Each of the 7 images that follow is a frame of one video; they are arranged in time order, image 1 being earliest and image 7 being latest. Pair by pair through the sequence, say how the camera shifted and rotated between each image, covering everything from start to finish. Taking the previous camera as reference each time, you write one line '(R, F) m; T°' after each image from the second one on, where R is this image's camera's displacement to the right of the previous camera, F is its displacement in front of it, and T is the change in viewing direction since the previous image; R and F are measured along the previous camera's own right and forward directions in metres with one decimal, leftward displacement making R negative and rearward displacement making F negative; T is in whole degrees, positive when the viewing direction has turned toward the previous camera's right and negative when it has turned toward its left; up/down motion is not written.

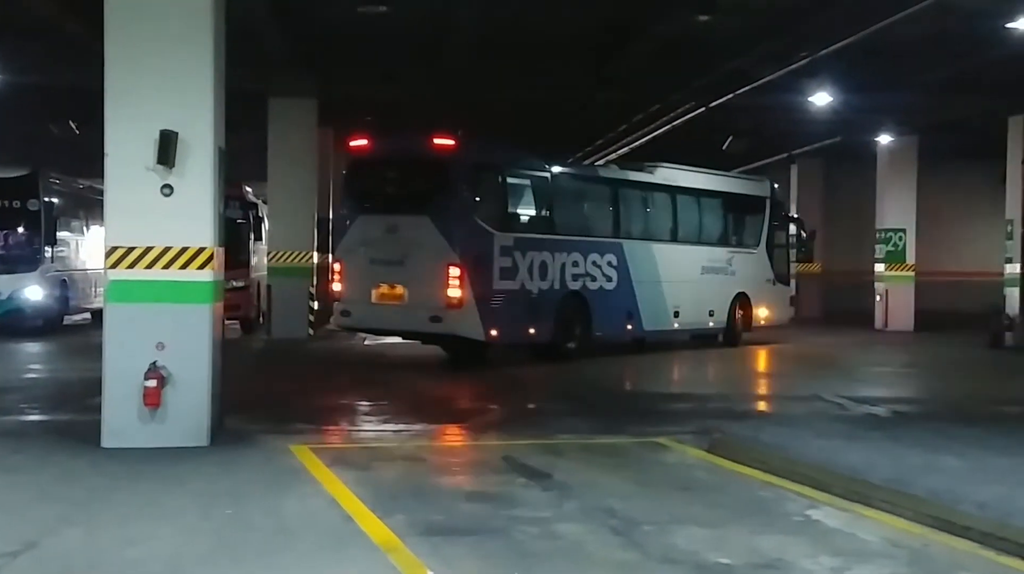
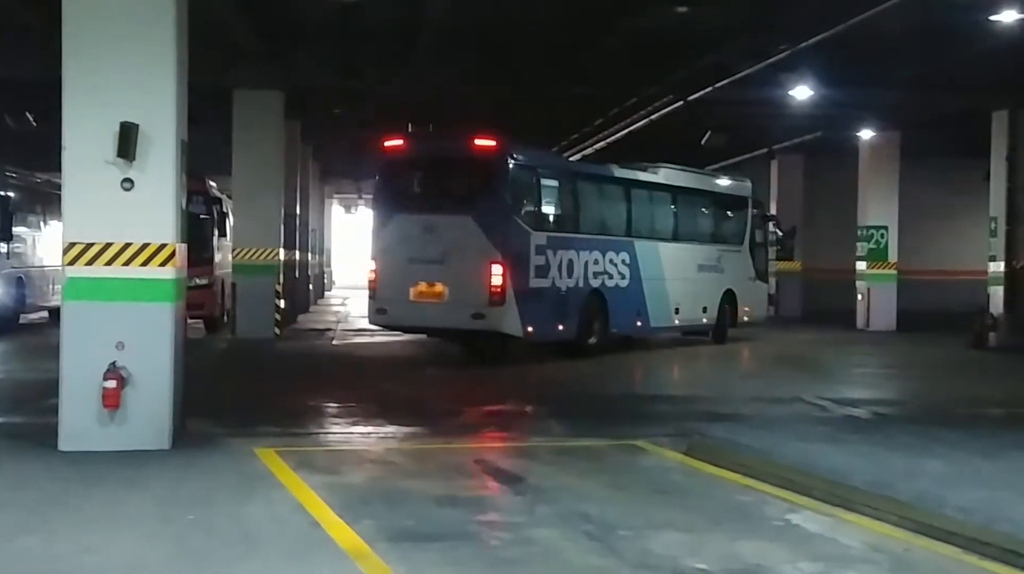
(+0.1, +0.4) m; +1°
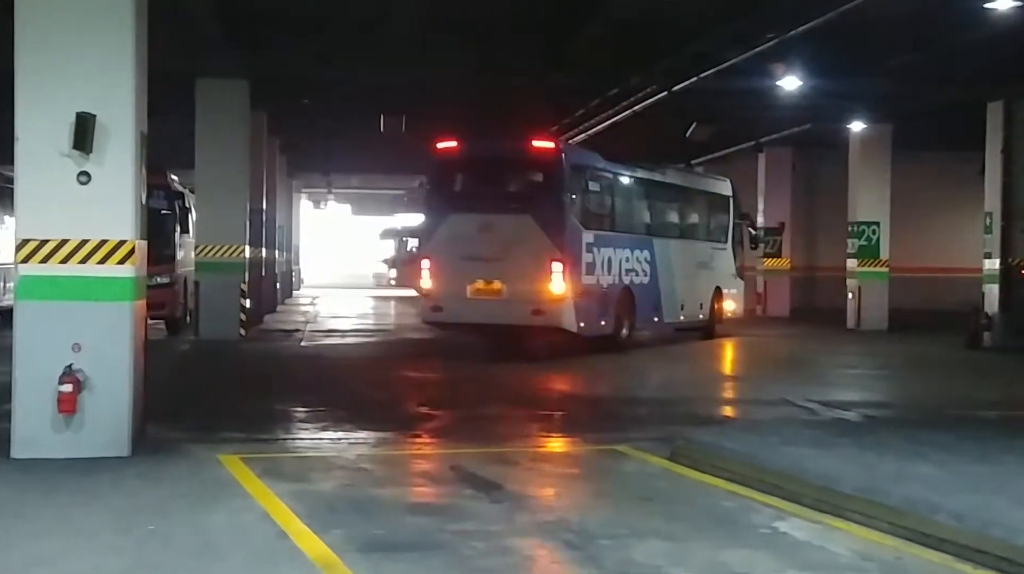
(0.0, +0.6) m; +1°
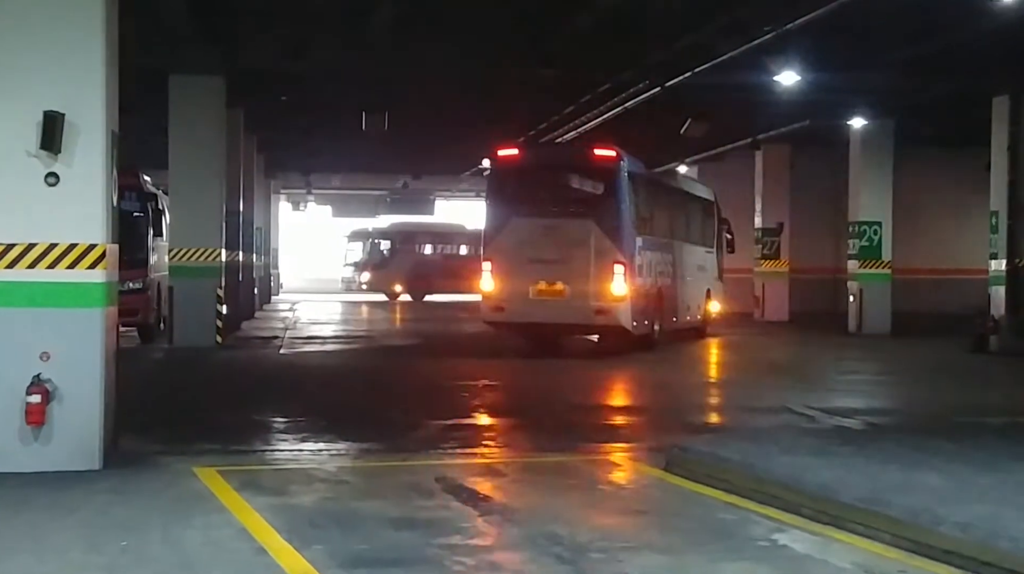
(0.0, +0.6) m; 0°
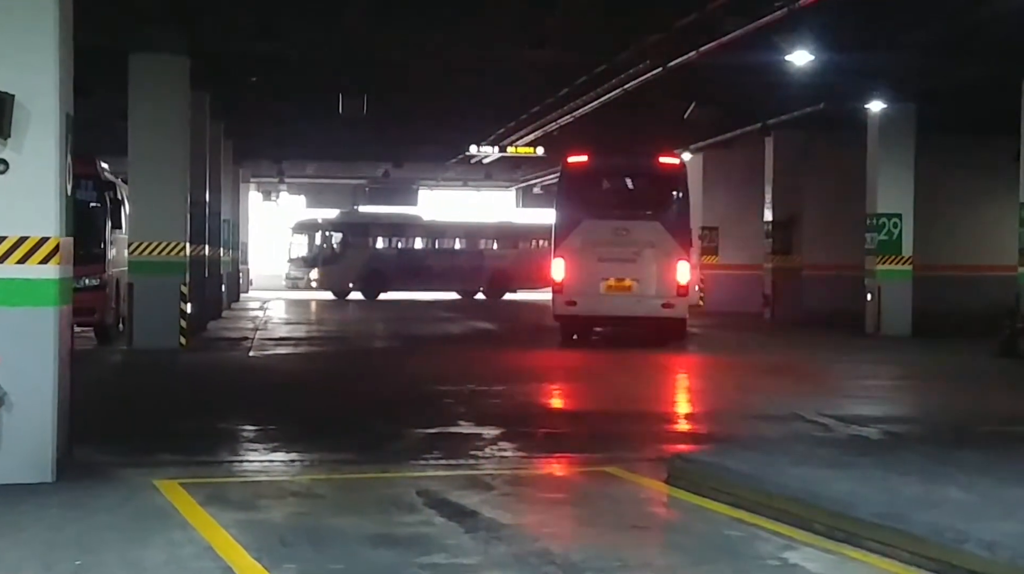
(+0.1, +1.1) m; 0°
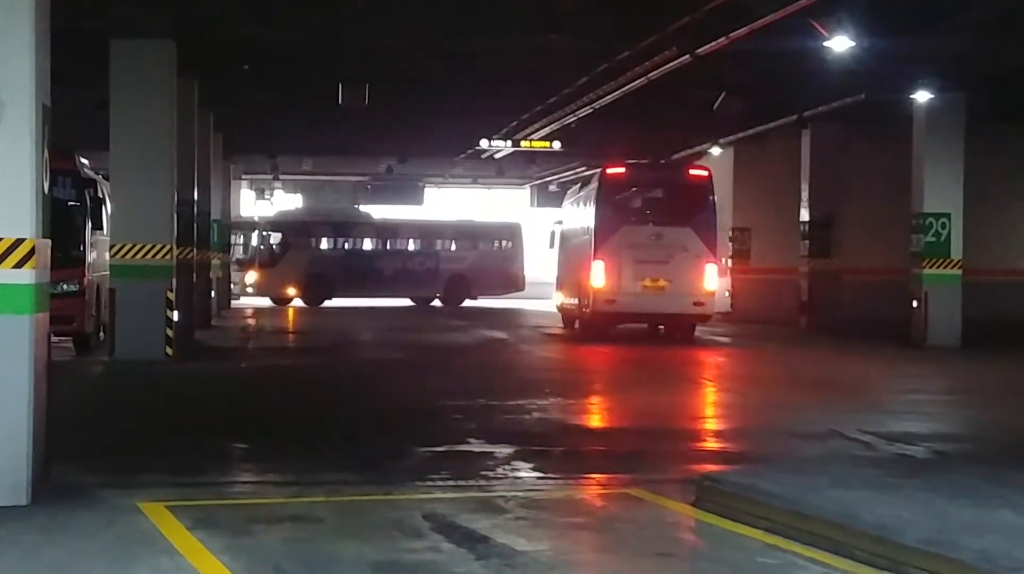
(0.0, +1.0) m; -1°
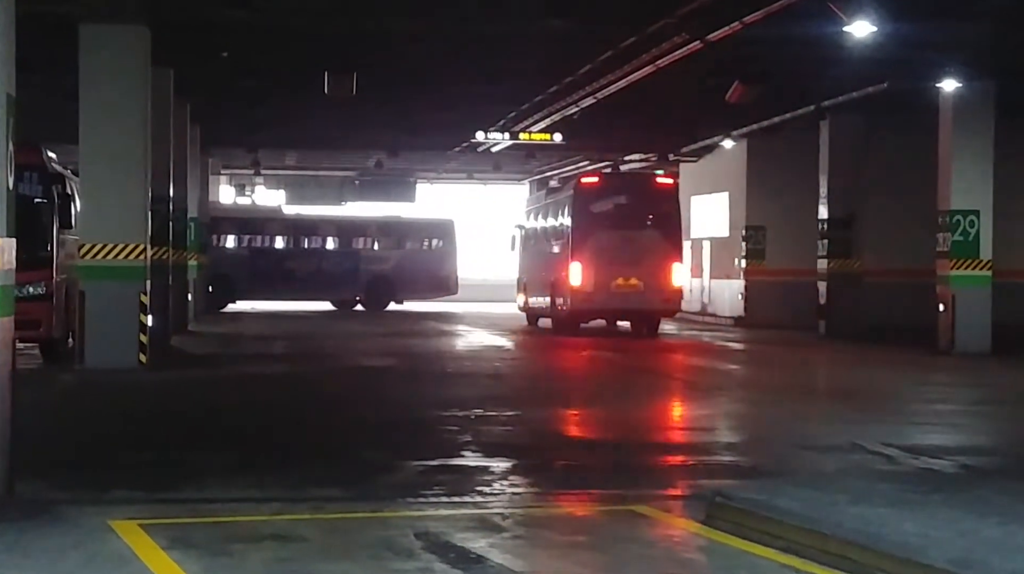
(+0.1, +0.8) m; 0°
